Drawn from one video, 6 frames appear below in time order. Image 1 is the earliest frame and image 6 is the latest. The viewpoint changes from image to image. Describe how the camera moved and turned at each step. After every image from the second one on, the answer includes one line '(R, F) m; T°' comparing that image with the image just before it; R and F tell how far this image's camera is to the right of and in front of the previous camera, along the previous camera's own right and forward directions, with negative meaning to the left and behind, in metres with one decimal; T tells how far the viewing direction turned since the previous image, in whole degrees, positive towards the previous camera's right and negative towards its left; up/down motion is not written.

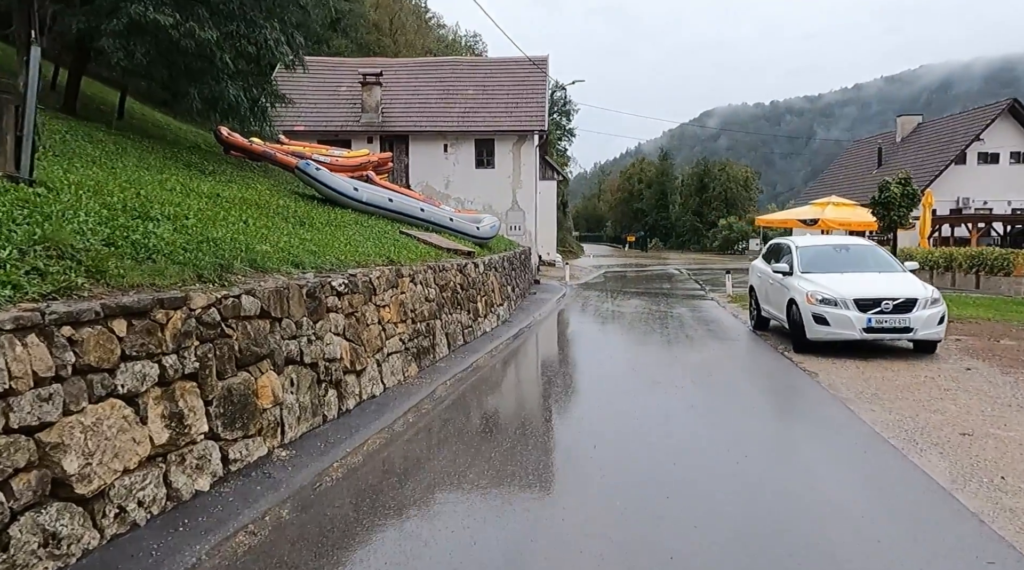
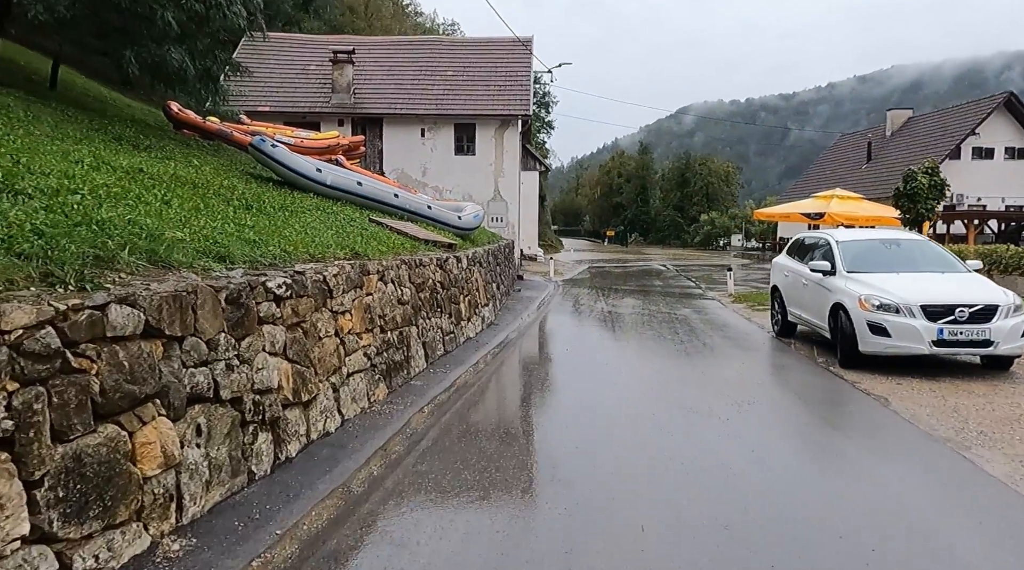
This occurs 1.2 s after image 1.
(-0.2, +2.0) m; +2°
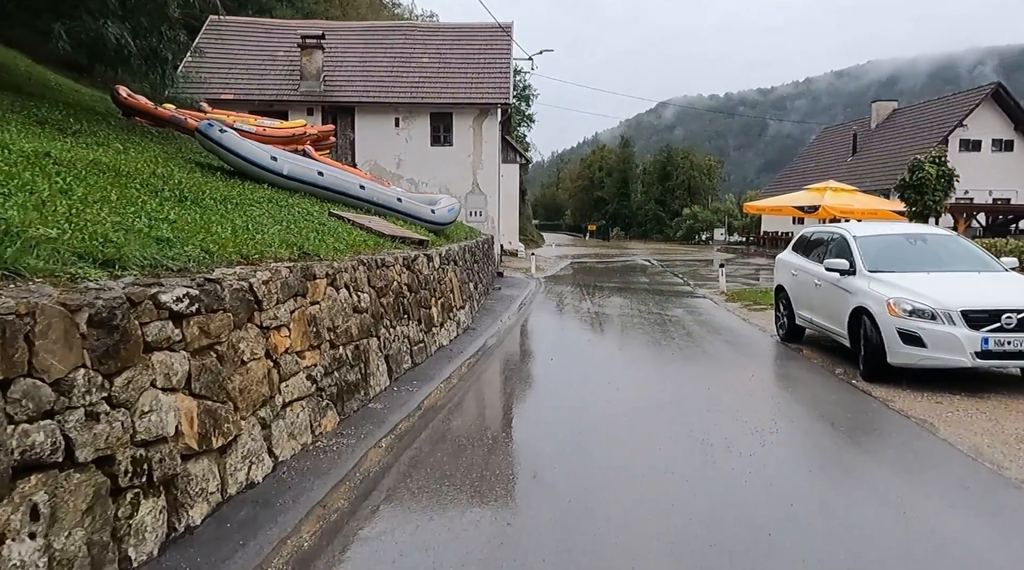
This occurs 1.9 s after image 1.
(0.0, +1.3) m; +1°
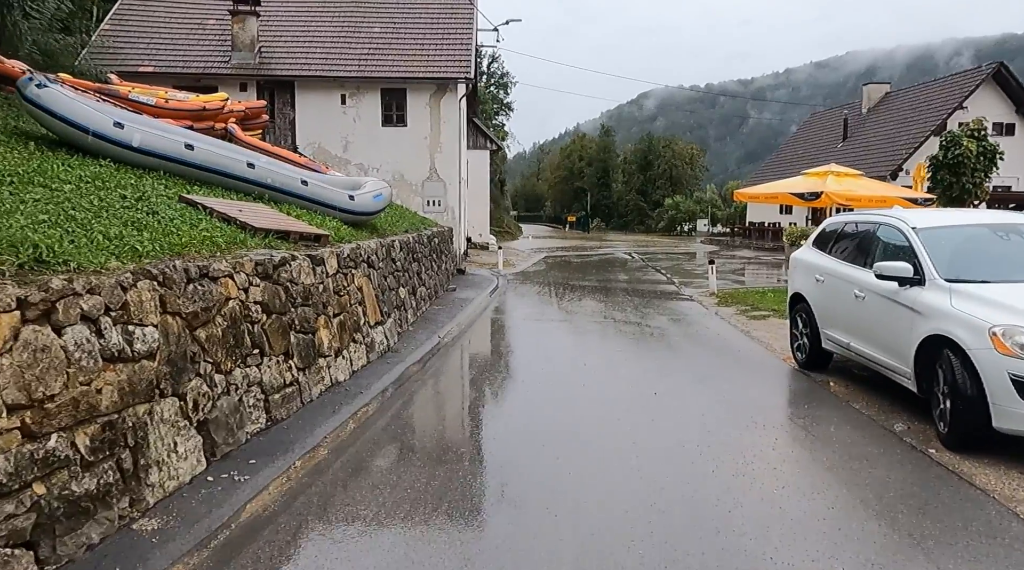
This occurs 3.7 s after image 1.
(+0.6, +3.1) m; +1°
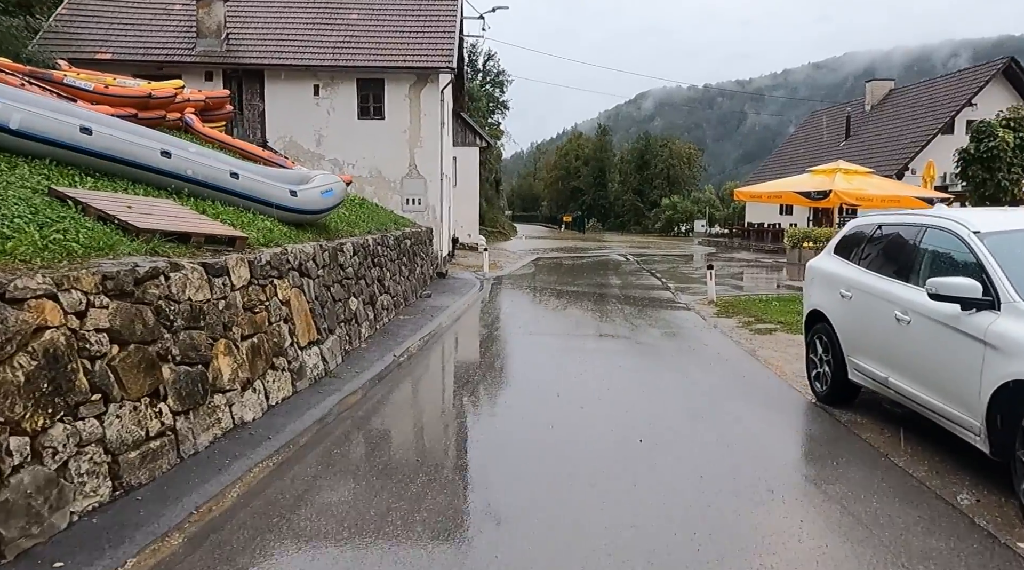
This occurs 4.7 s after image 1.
(+0.4, +1.6) m; 0°
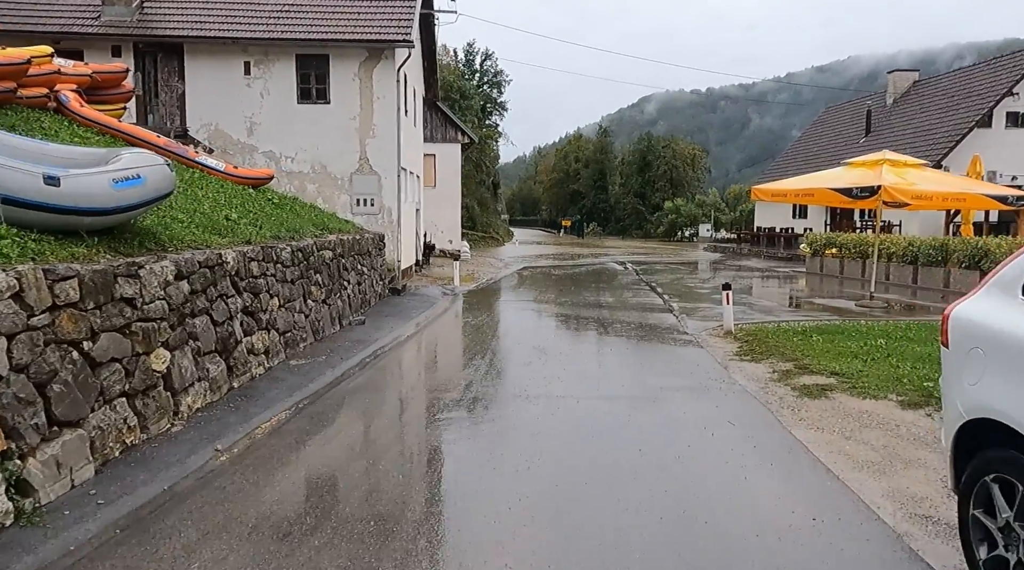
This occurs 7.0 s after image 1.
(+0.8, +4.0) m; 0°
